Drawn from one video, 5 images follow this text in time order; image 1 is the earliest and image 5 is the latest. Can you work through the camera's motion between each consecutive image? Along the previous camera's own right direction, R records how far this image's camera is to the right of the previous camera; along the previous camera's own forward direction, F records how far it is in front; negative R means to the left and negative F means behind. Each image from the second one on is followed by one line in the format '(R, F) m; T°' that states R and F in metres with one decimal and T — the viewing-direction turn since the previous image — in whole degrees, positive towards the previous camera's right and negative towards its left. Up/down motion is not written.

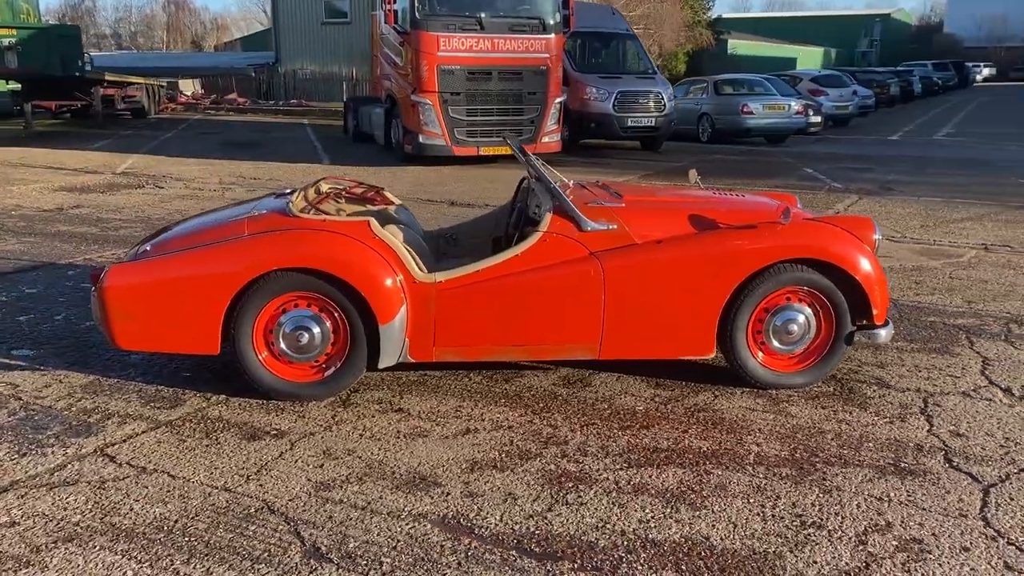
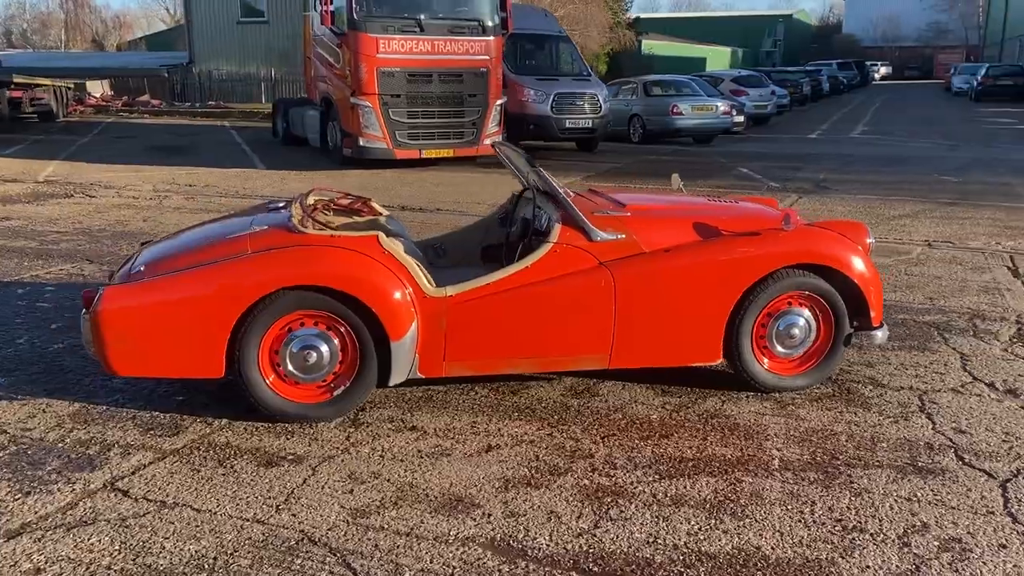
(-0.4, +0.1) m; +5°
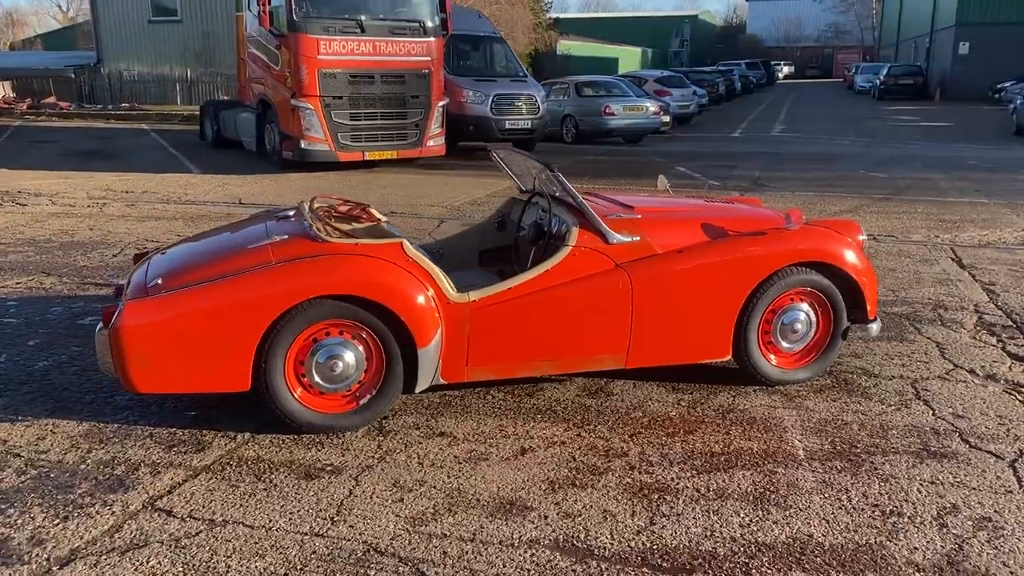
(-0.5, 0.0) m; +5°
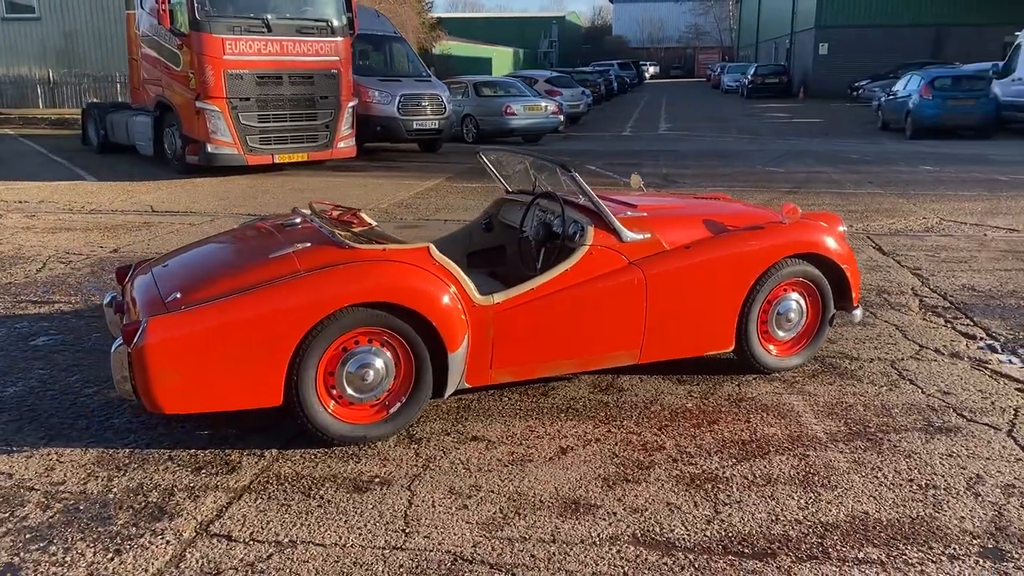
(-0.7, 0.0) m; +8°
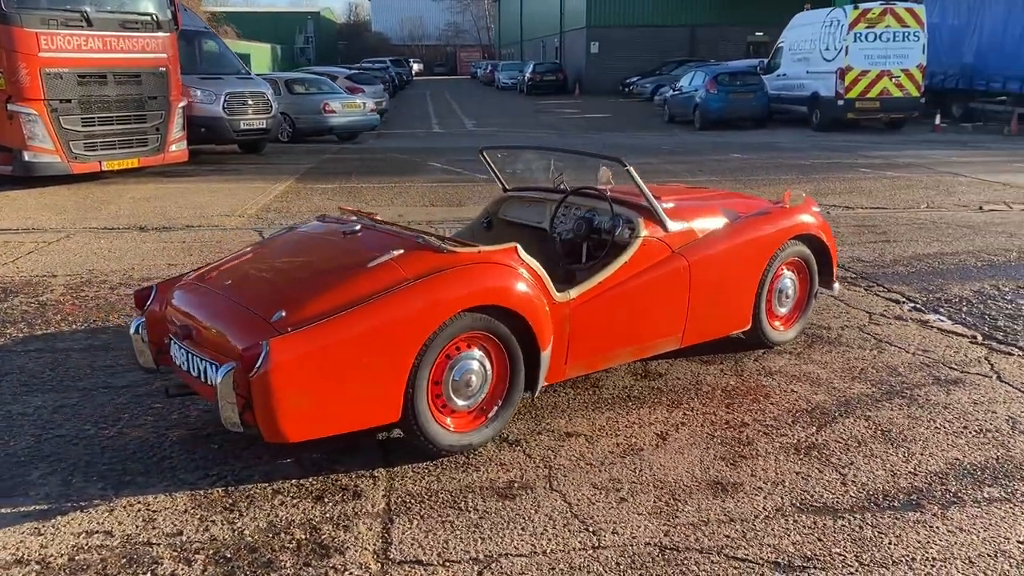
(-1.4, +0.2) m; +15°
